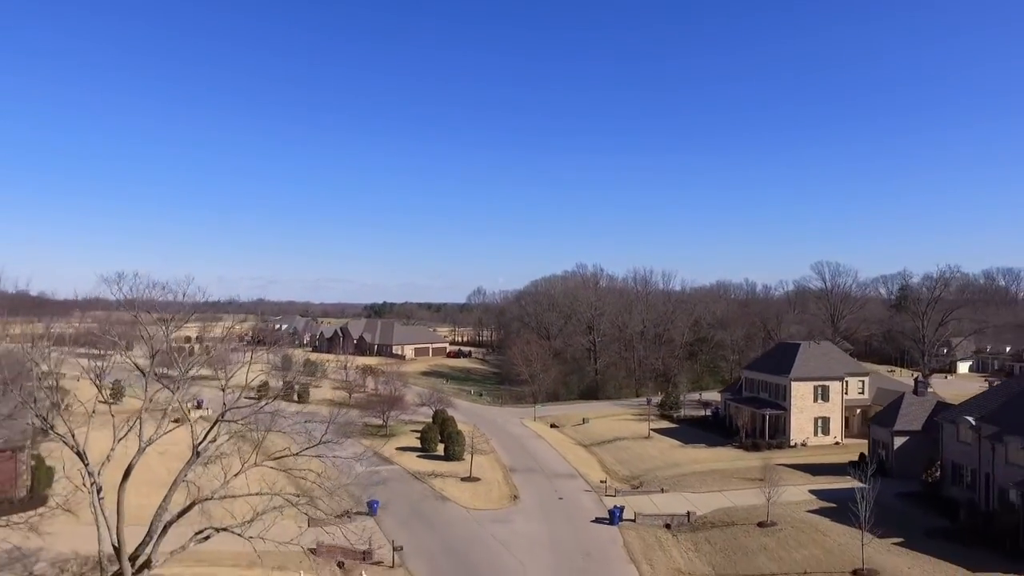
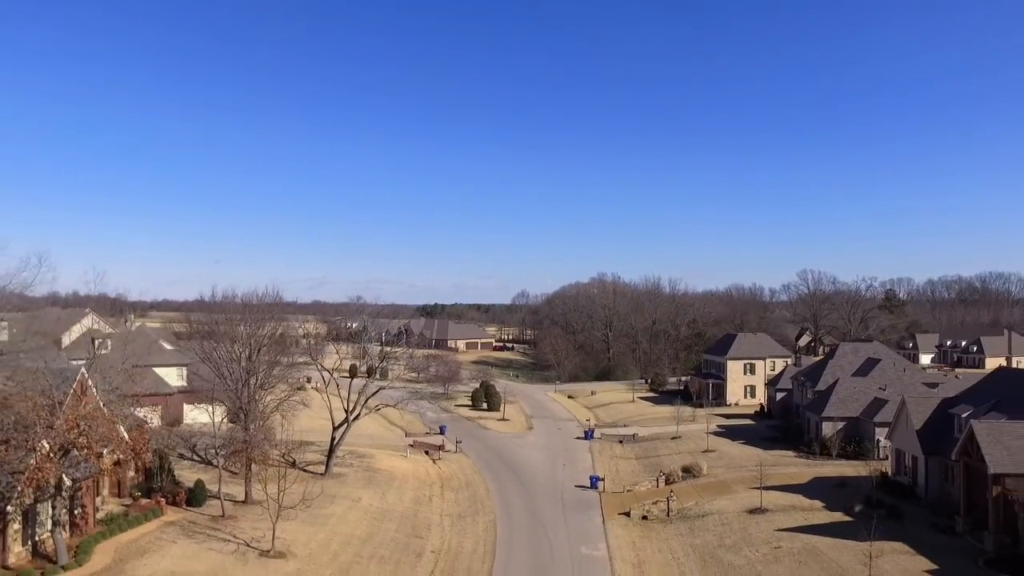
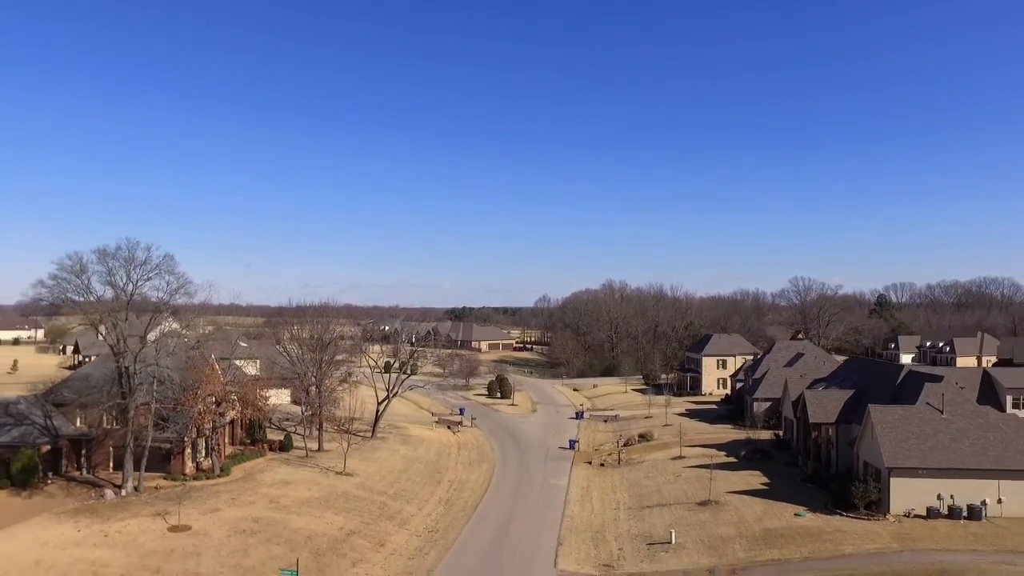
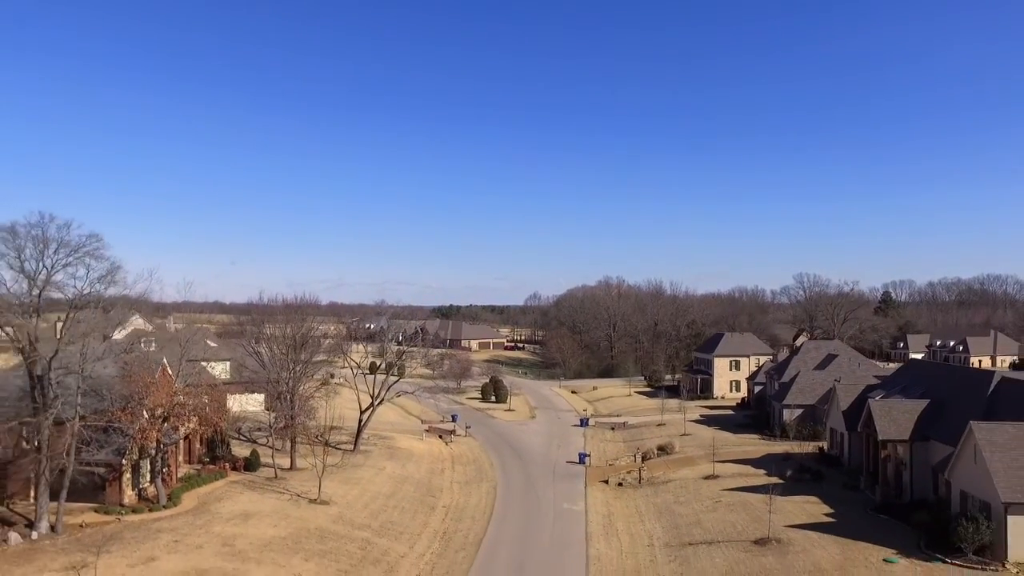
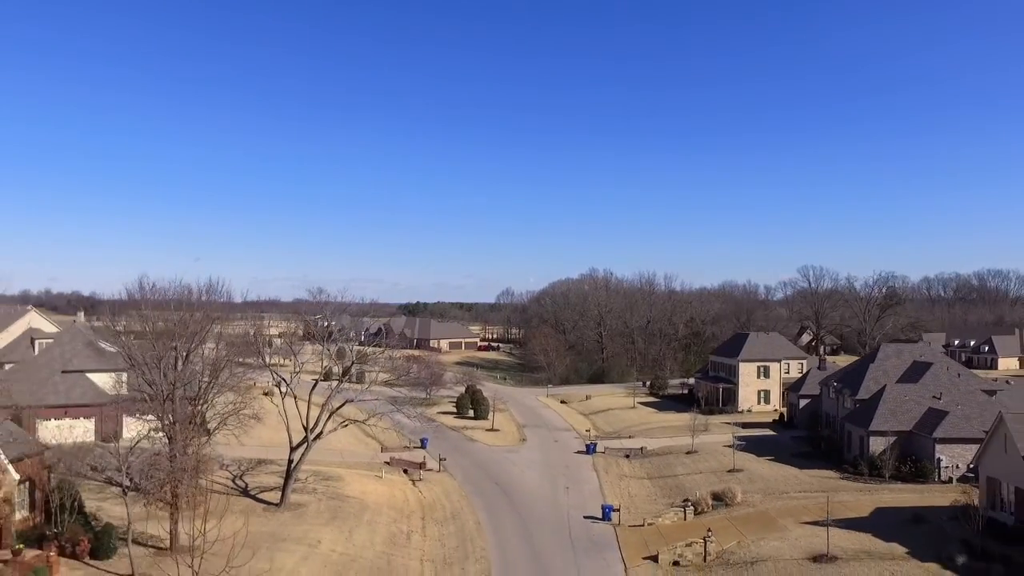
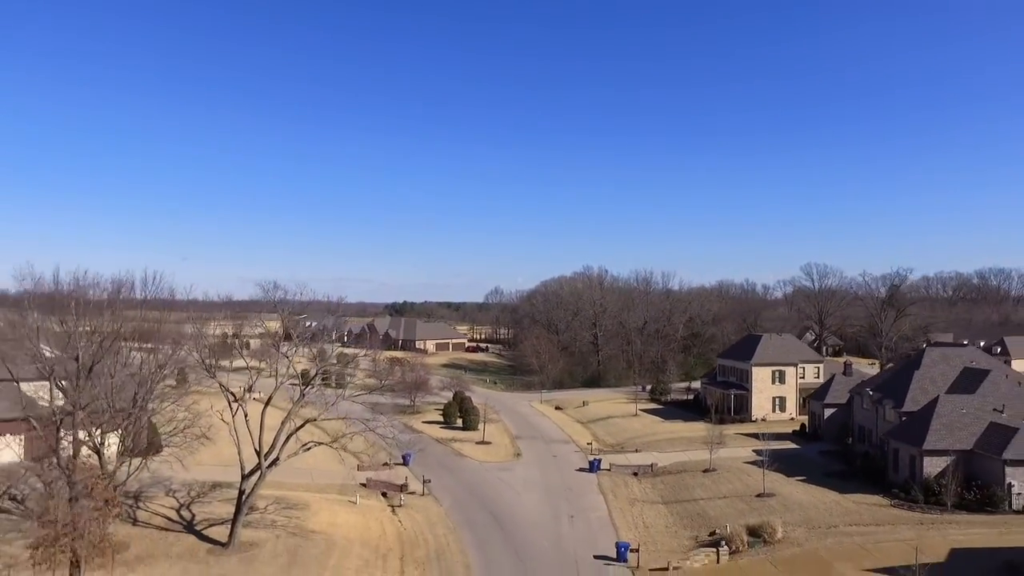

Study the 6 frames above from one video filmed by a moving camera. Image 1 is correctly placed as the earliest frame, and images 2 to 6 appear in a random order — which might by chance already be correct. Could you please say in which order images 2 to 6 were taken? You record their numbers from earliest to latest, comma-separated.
6, 5, 2, 4, 3
